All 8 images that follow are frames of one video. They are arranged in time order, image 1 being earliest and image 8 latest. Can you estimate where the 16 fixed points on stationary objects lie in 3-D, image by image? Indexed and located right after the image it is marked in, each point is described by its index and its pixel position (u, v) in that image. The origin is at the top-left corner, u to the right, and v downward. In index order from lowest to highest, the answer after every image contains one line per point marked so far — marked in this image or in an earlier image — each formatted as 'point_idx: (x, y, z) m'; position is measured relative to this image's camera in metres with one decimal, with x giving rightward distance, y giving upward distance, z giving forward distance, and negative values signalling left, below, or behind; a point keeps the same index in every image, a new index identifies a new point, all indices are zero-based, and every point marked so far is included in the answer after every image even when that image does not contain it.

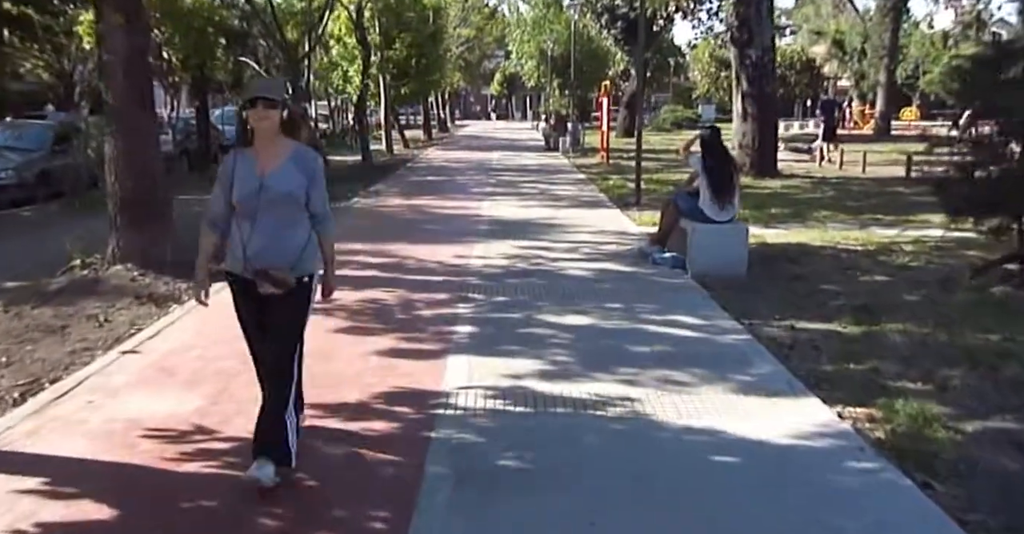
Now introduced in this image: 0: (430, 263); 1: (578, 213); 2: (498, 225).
0: (-1.0, 0.0, +11.0) m
1: (+1.2, +0.9, +16.0) m
2: (-0.2, +0.7, +14.3) m
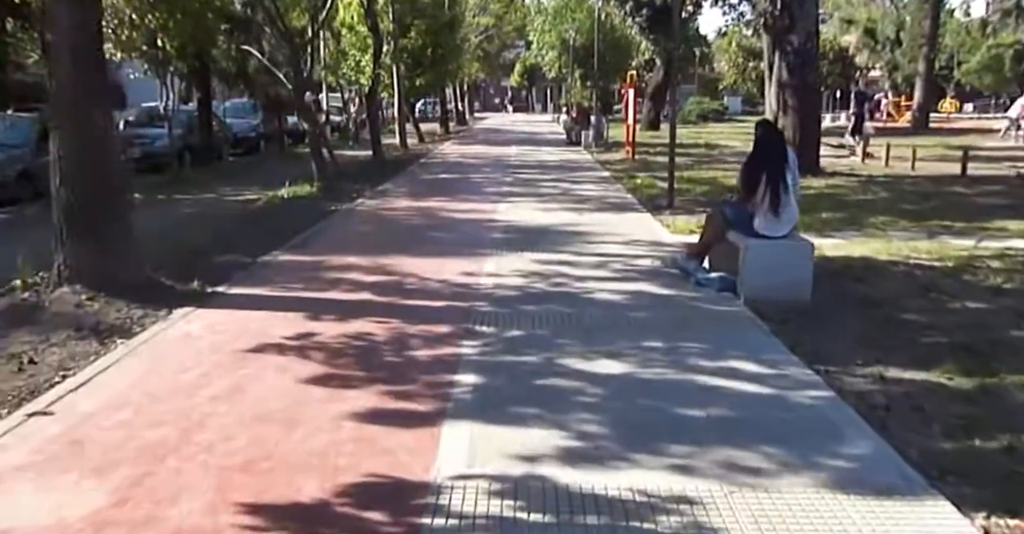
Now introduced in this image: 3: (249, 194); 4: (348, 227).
0: (-0.8, -0.2, +9.4) m
1: (+1.5, +0.8, +14.4) m
2: (0.0, +0.5, +12.7) m
3: (-5.9, +1.6, +19.6) m
4: (-2.5, +0.6, +13.6) m
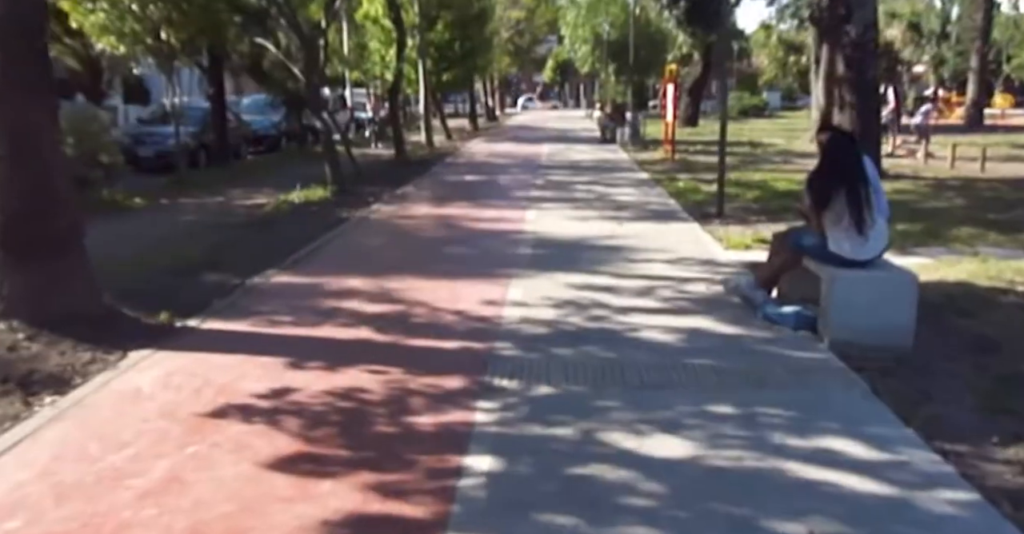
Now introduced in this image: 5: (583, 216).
0: (-0.6, -0.4, +7.9) m
1: (+1.9, +0.5, +12.8) m
2: (+0.4, +0.2, +11.2) m
3: (-5.2, +1.4, +18.3) m
4: (-2.1, +0.4, +12.2) m
5: (+1.1, +0.8, +14.0) m
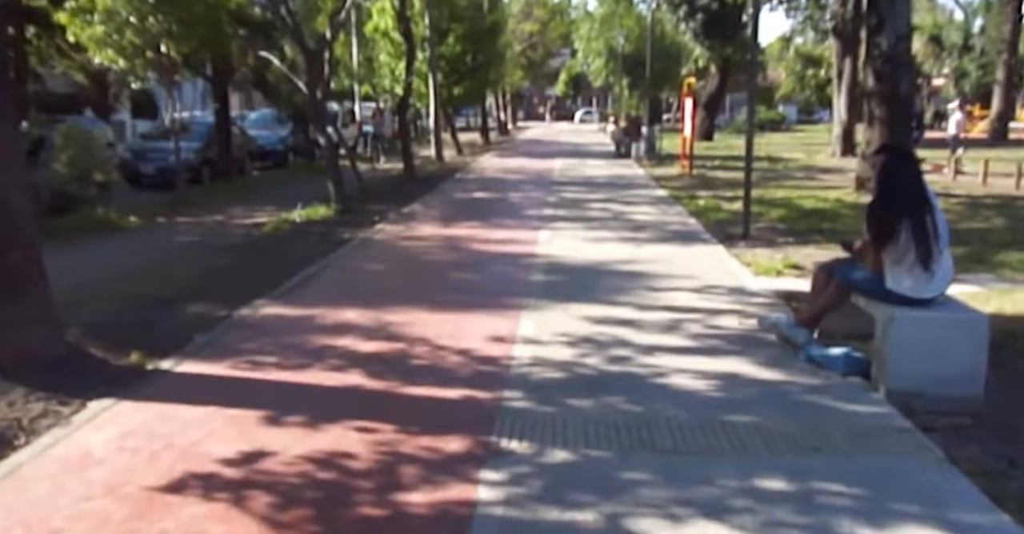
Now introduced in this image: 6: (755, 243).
0: (-0.5, -0.7, +7.1) m
1: (+2.1, +0.2, +11.9) m
2: (+0.5, -0.1, +10.3) m
3: (-5.0, +1.0, +17.5) m
4: (-2.0, 0.0, +11.4) m
5: (+1.3, +0.4, +13.2) m
6: (+3.4, +0.3, +12.5) m
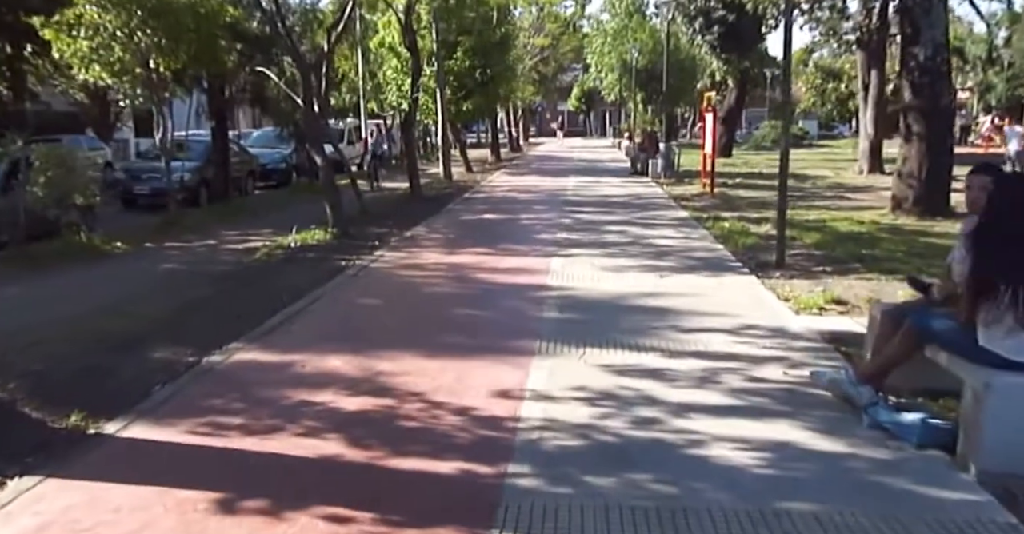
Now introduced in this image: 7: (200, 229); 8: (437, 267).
0: (-0.4, -1.0, +6.0) m
1: (+2.2, -0.2, +10.8) m
2: (+0.6, -0.4, +9.2) m
3: (-4.8, +0.5, +16.5) m
4: (-1.9, -0.3, +10.3) m
5: (+1.4, 0.0, +12.1) m
6: (+3.6, -0.1, +11.4) m
7: (-6.4, +0.8, +18.4) m
8: (-1.1, 0.0, +12.6) m
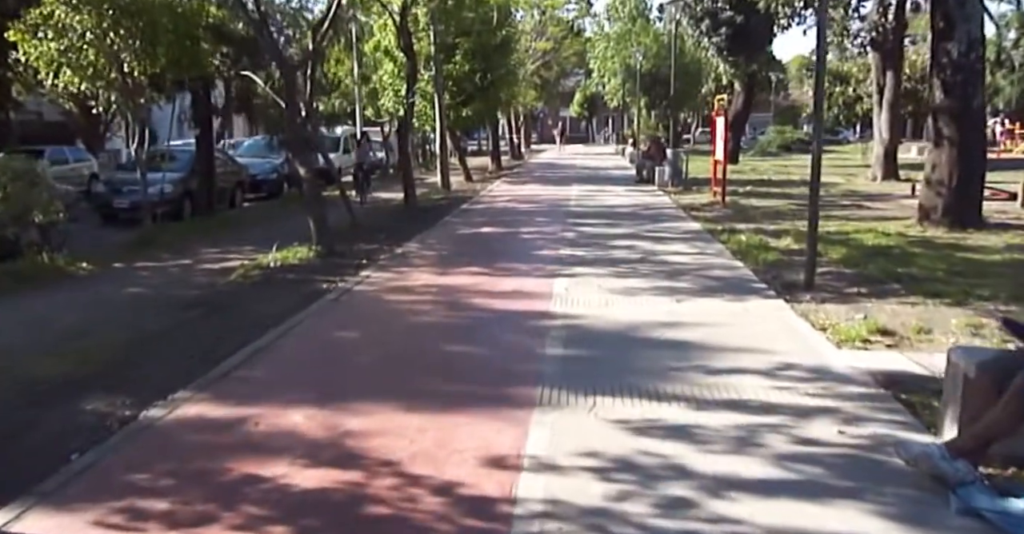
0: (-0.5, -1.2, +4.8) m
1: (+2.2, -0.5, +9.6) m
2: (+0.6, -0.7, +8.0) m
3: (-4.8, +0.1, +15.4) m
4: (-1.9, -0.6, +9.1) m
5: (+1.4, -0.3, +10.9) m
6: (+3.5, -0.3, +10.2) m
7: (-6.4, +0.4, +17.2) m
8: (-1.1, -0.3, +11.4) m
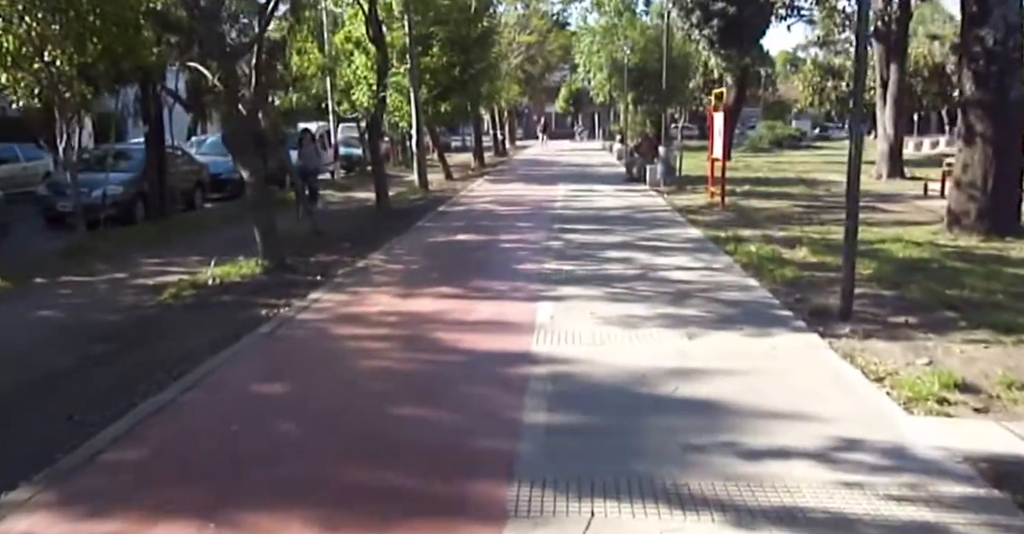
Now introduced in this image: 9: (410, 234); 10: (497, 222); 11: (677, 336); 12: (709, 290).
0: (-0.6, -1.5, +2.9) m
1: (+2.0, -0.7, +7.7) m
2: (+0.4, -1.0, +6.1) m
3: (-5.1, -0.1, +13.3) m
4: (-2.1, -0.9, +7.2) m
5: (+1.2, -0.5, +9.0) m
6: (+3.3, -0.6, +8.3) m
7: (-6.8, +0.2, +15.1) m
8: (-1.3, -0.5, +9.4) m
9: (-2.0, +0.6, +16.9) m
10: (-0.3, +1.0, +18.6) m
11: (+1.5, -0.6, +8.3) m
12: (+2.4, -0.2, +10.5) m
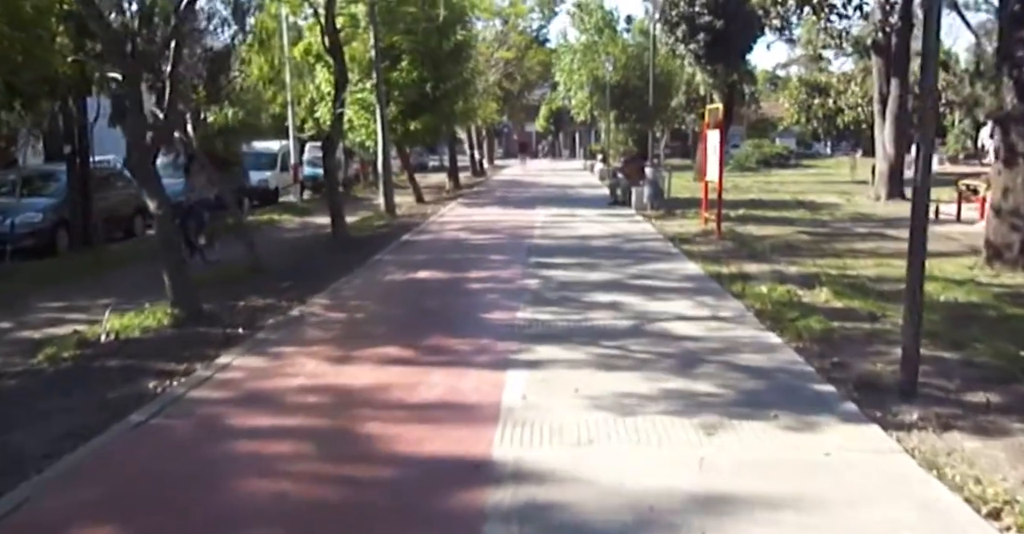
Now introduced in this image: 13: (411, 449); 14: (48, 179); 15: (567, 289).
0: (-0.8, -1.9, +0.6) m
1: (+1.7, -1.2, +5.5) m
2: (+0.1, -1.4, +3.9) m
3: (-5.5, -0.7, +11.0) m
4: (-2.4, -1.4, +4.9) m
5: (+0.8, -1.0, +6.8) m
6: (+3.0, -1.1, +6.1) m
7: (-7.3, -0.5, +12.8) m
8: (-1.7, -1.1, +7.1) m
9: (-2.5, 0.0, +14.7) m
10: (-0.8, +0.2, +16.3) m
11: (+1.2, -1.1, +6.1) m
12: (+2.0, -0.8, +8.3) m
13: (-0.7, -1.2, +5.9) m
14: (-10.1, +1.9, +19.0) m
15: (+0.7, -0.3, +12.0) m
